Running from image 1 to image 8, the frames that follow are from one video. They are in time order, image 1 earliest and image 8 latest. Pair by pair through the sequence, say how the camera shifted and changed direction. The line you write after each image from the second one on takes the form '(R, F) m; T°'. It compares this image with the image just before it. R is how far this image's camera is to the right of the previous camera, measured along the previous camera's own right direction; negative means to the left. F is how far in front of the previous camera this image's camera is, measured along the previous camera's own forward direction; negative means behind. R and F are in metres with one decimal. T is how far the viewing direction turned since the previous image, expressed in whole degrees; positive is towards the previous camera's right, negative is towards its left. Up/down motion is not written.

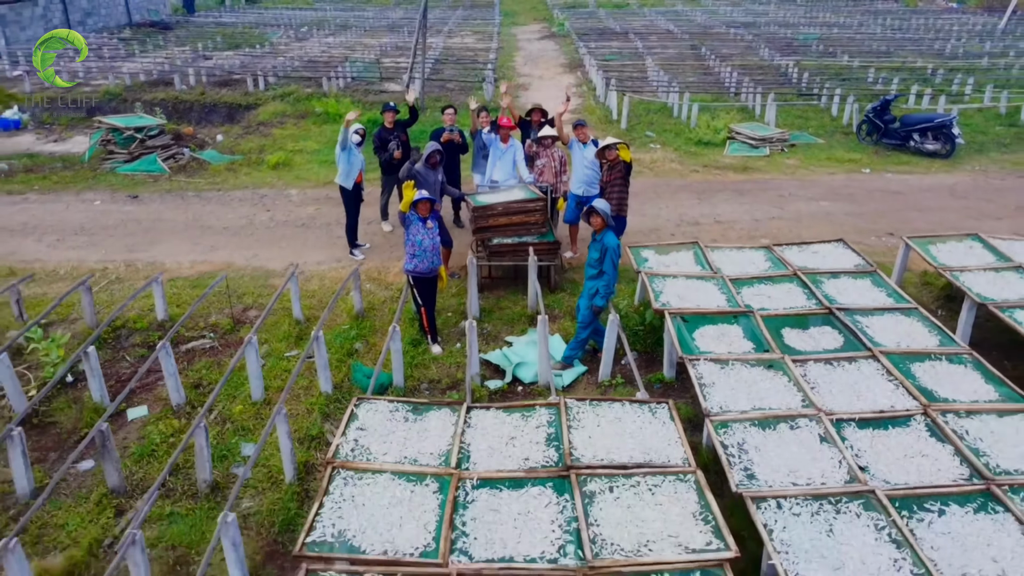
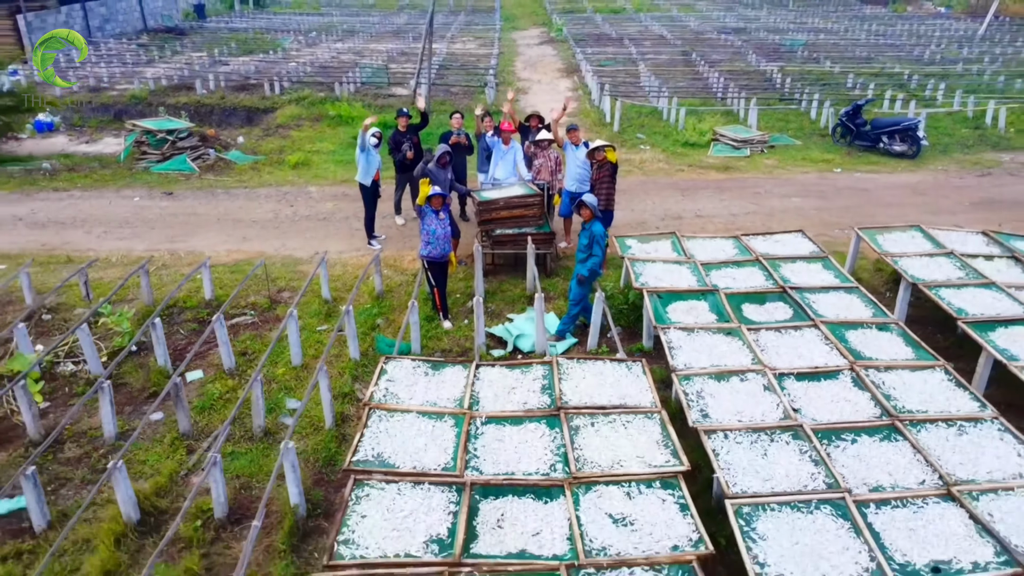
(0.0, -0.9) m; 0°
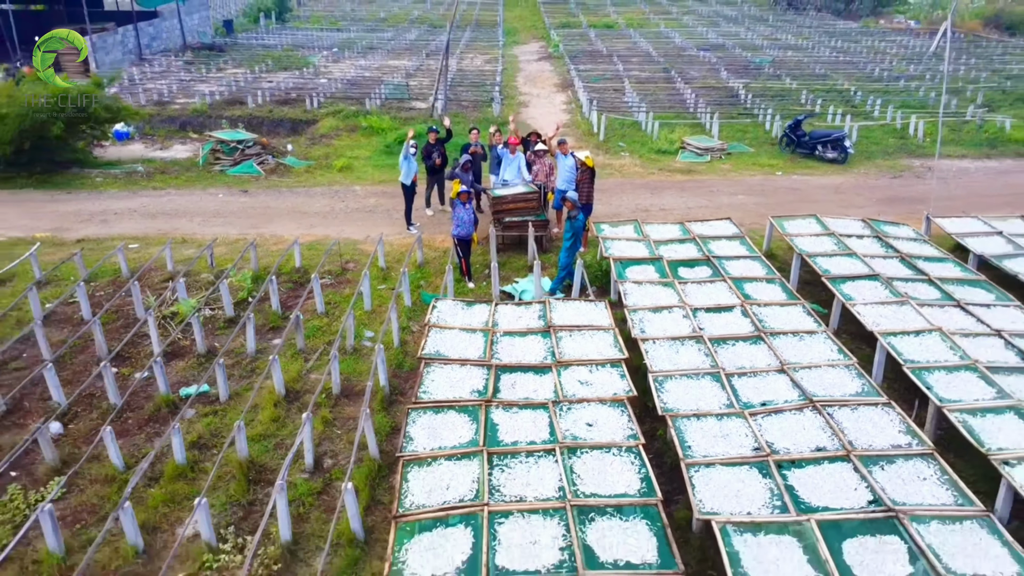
(-0.1, -2.5) m; 0°
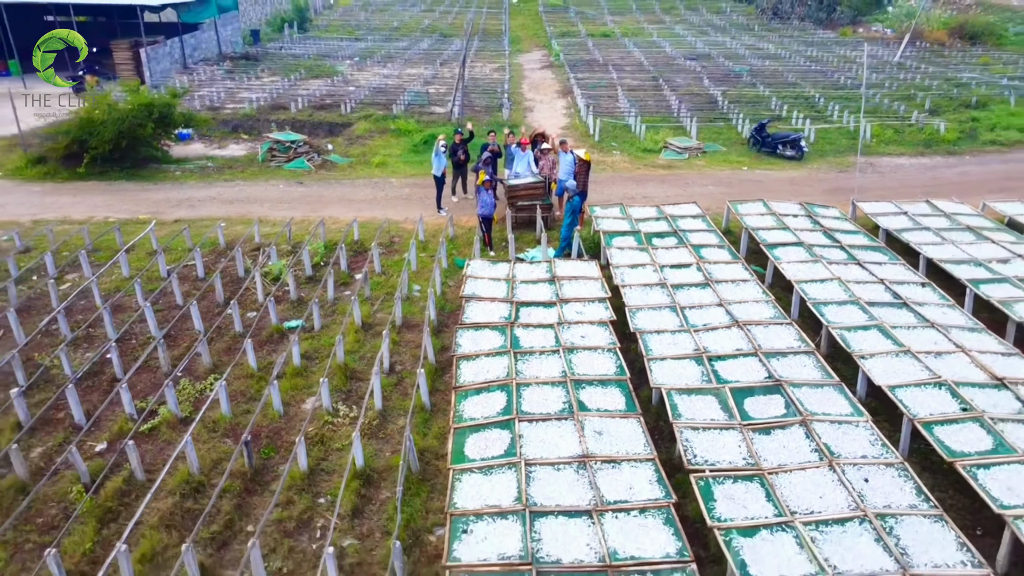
(-0.2, -2.5) m; 0°
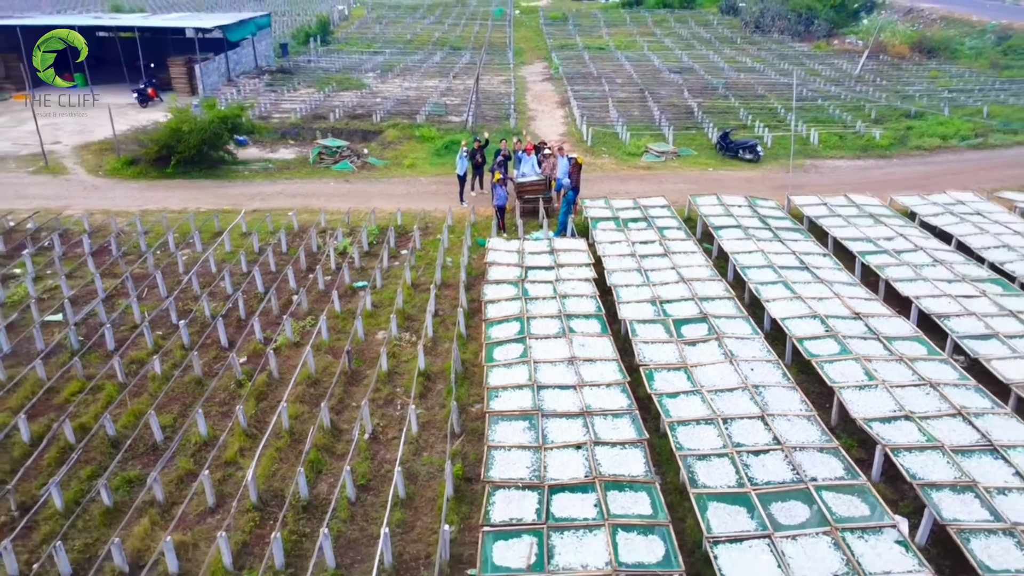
(-0.1, -3.4) m; 0°
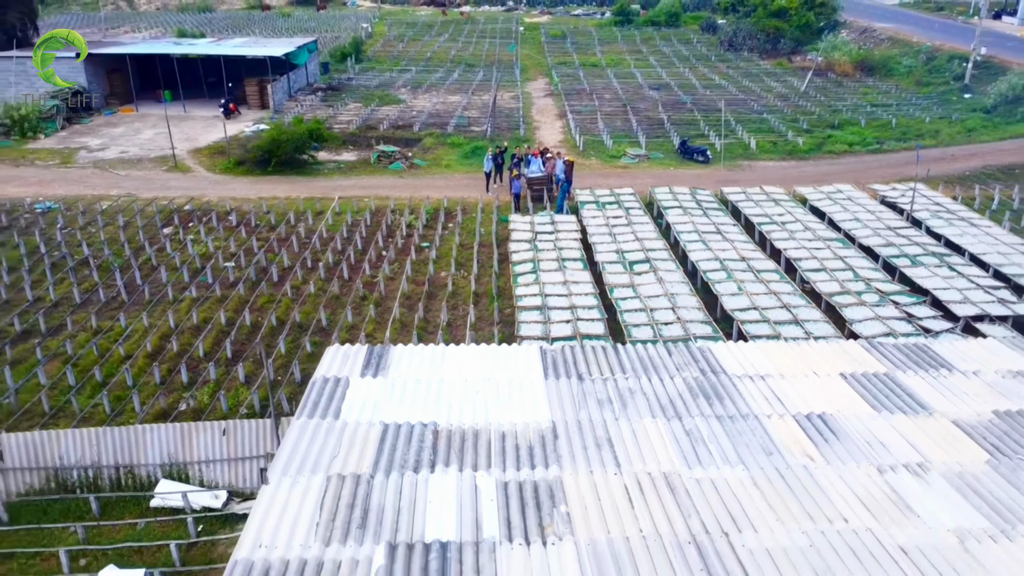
(-0.3, -6.4) m; 0°
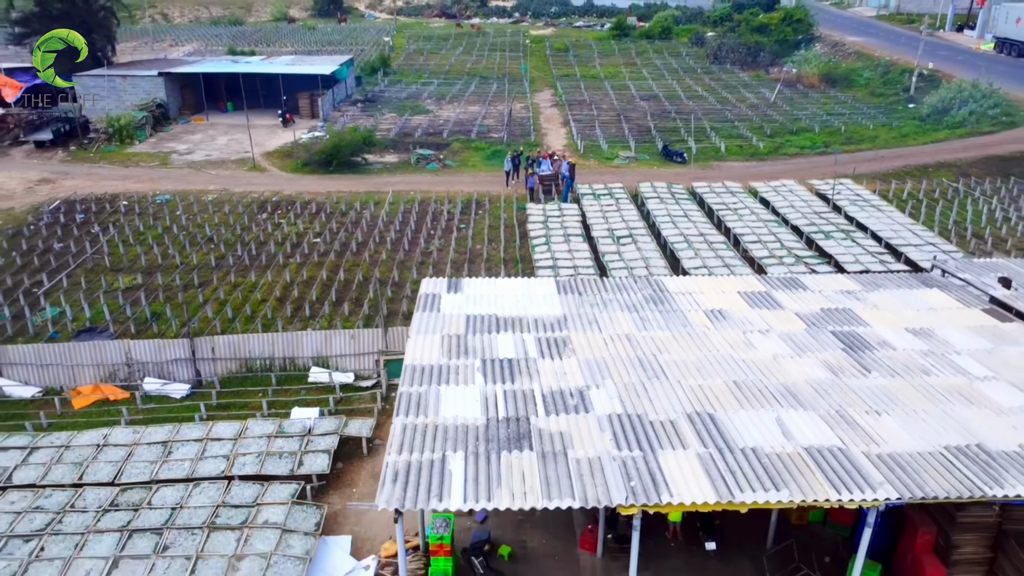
(-0.4, -6.0) m; 0°
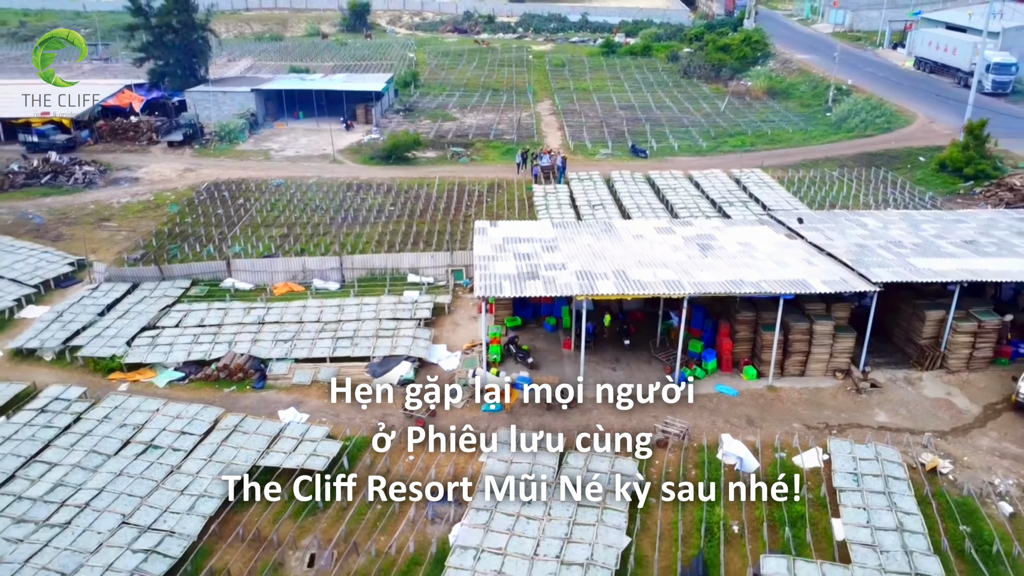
(-0.5, -11.8) m; 0°
